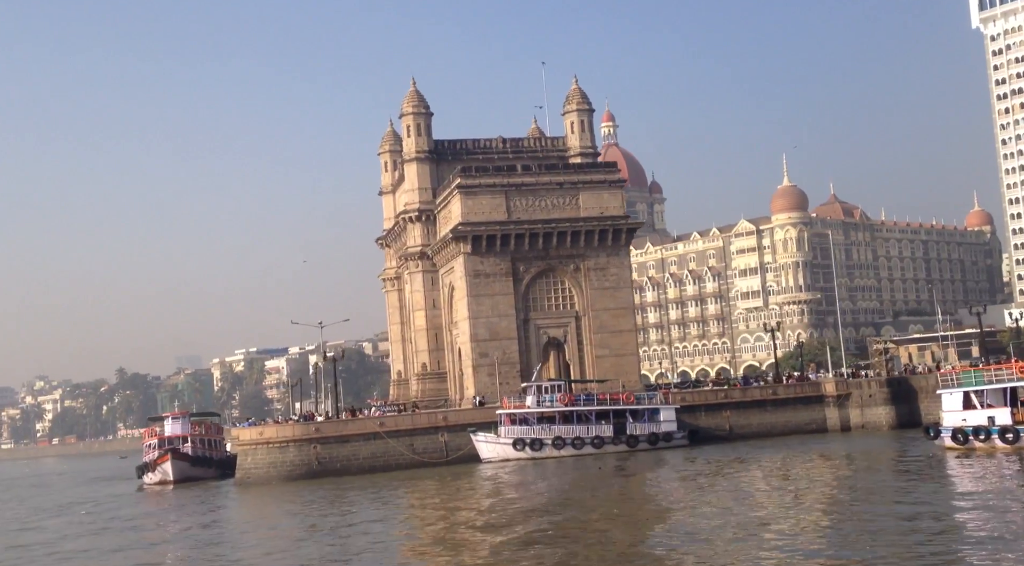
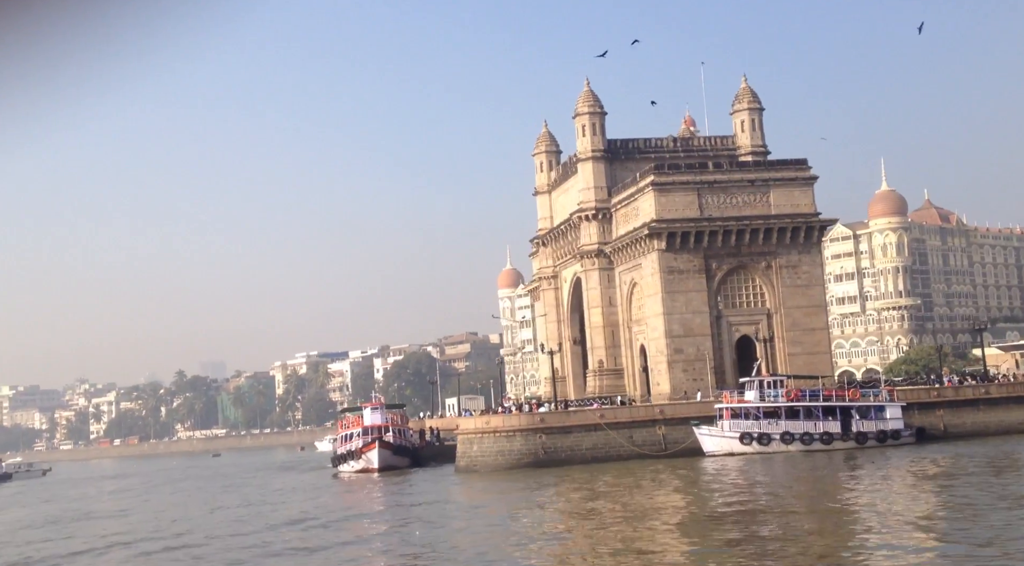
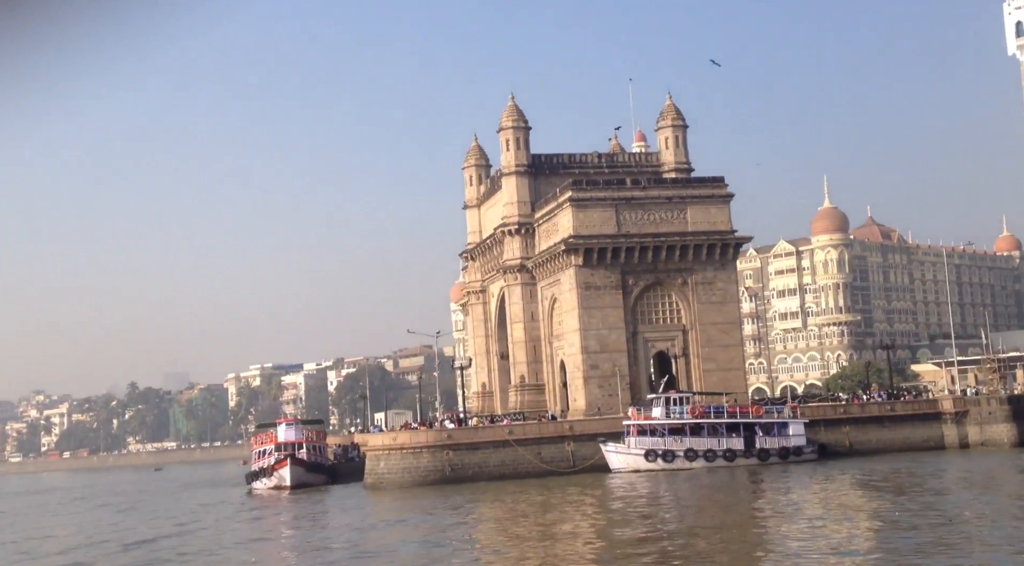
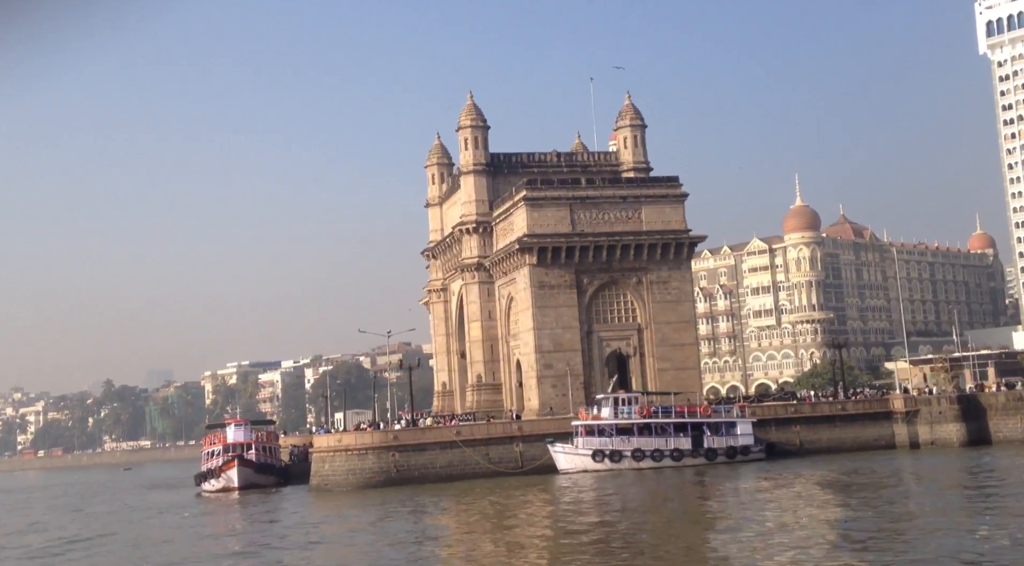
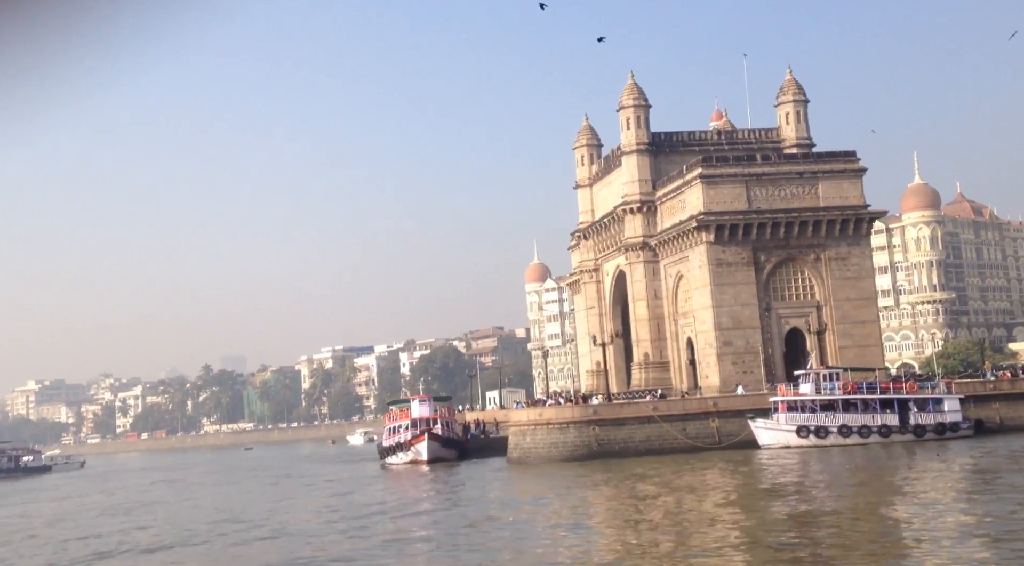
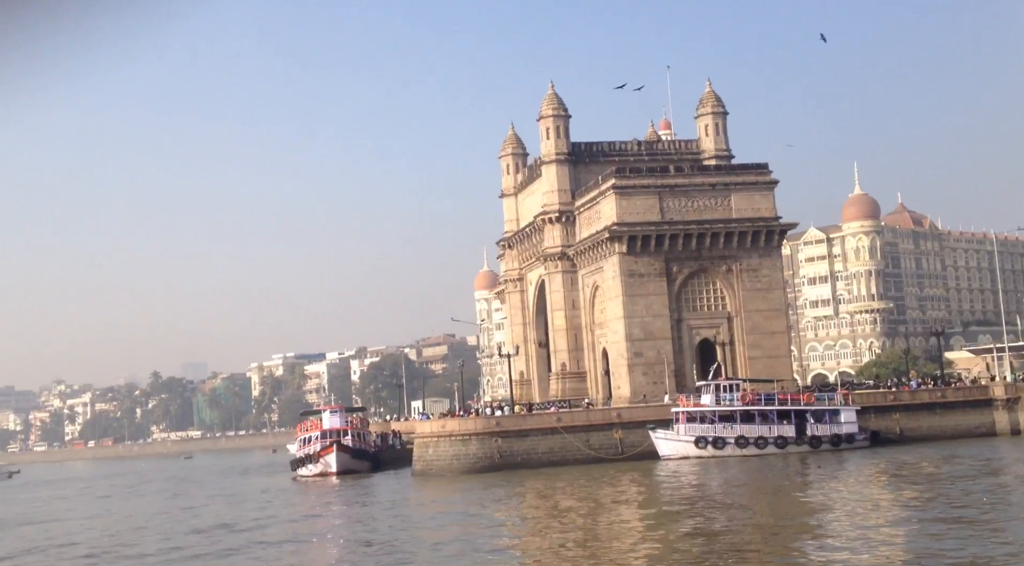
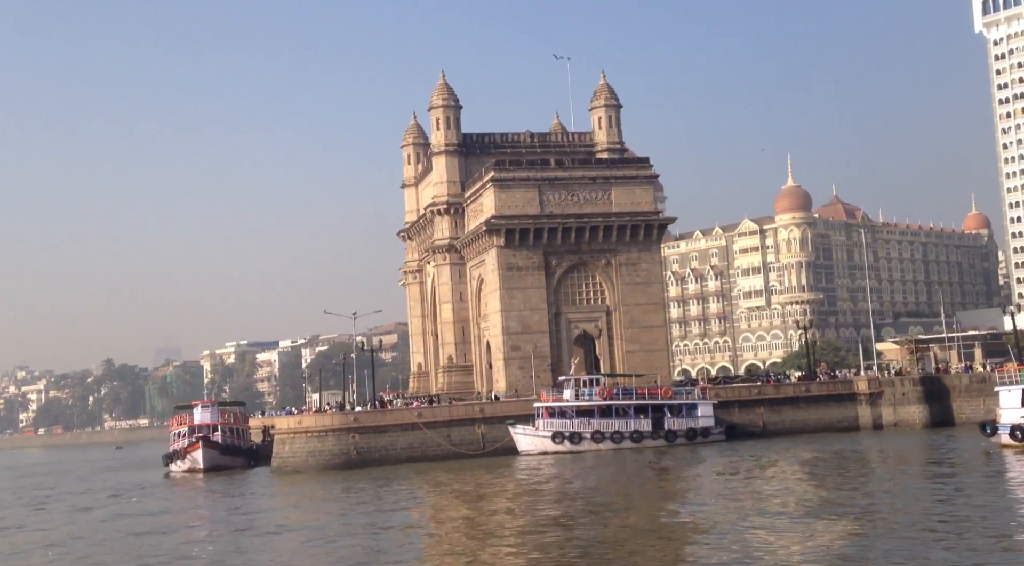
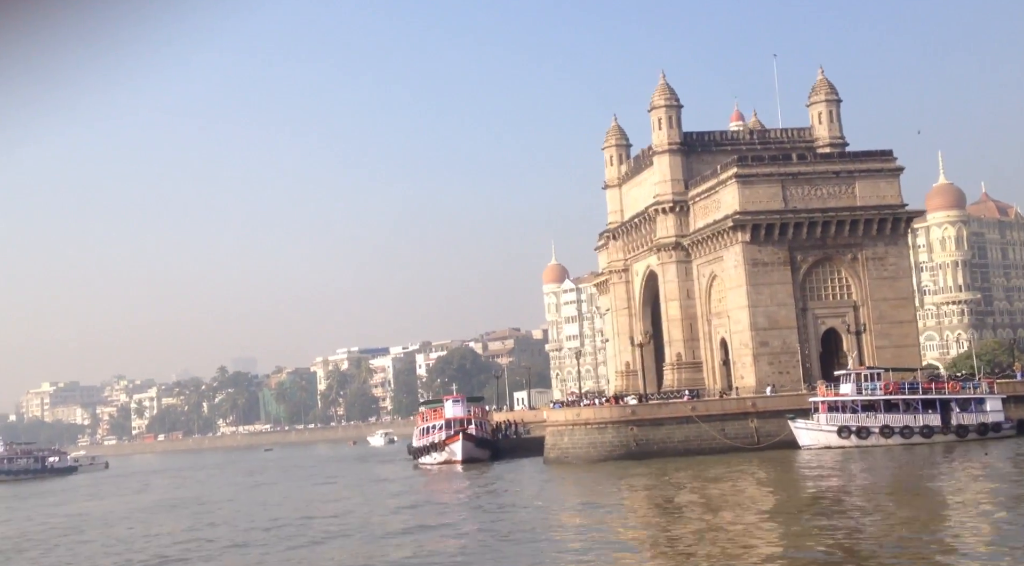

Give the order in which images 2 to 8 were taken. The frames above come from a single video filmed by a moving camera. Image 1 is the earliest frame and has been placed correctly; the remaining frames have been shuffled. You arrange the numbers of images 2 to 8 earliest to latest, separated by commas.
7, 4, 3, 6, 2, 5, 8
